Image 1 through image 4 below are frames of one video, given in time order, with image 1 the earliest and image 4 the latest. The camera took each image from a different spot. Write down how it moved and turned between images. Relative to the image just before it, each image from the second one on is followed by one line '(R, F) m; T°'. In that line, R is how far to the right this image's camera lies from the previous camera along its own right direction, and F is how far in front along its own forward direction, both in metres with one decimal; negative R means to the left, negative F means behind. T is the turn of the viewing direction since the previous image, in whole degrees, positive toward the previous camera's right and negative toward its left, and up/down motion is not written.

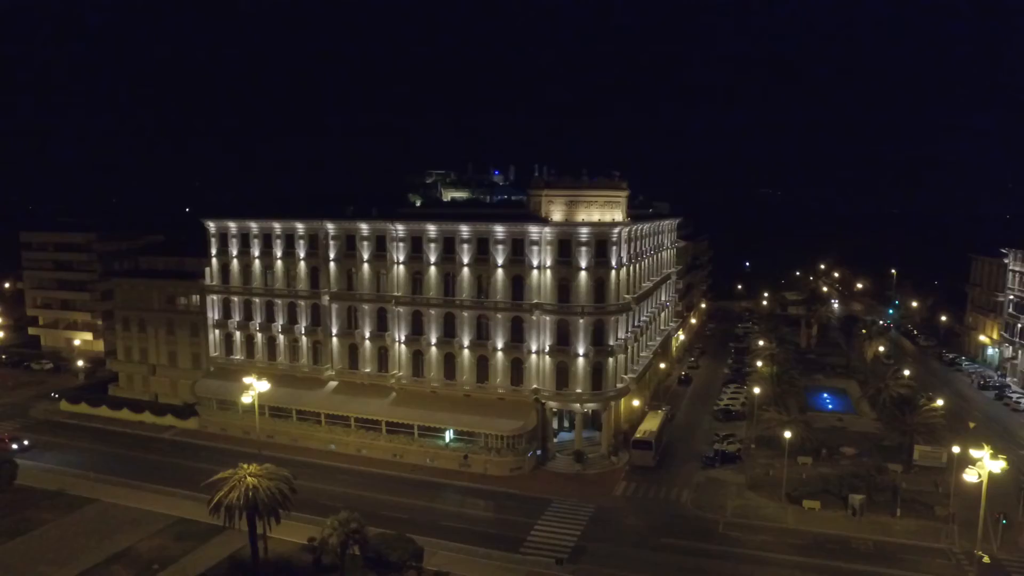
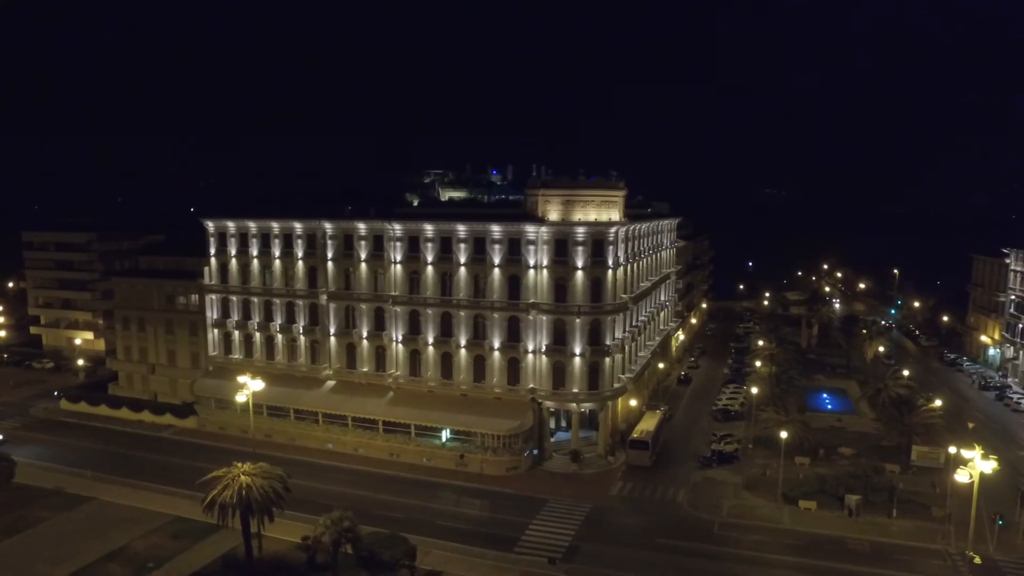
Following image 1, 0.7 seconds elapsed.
(+0.6, 0.0) m; 0°
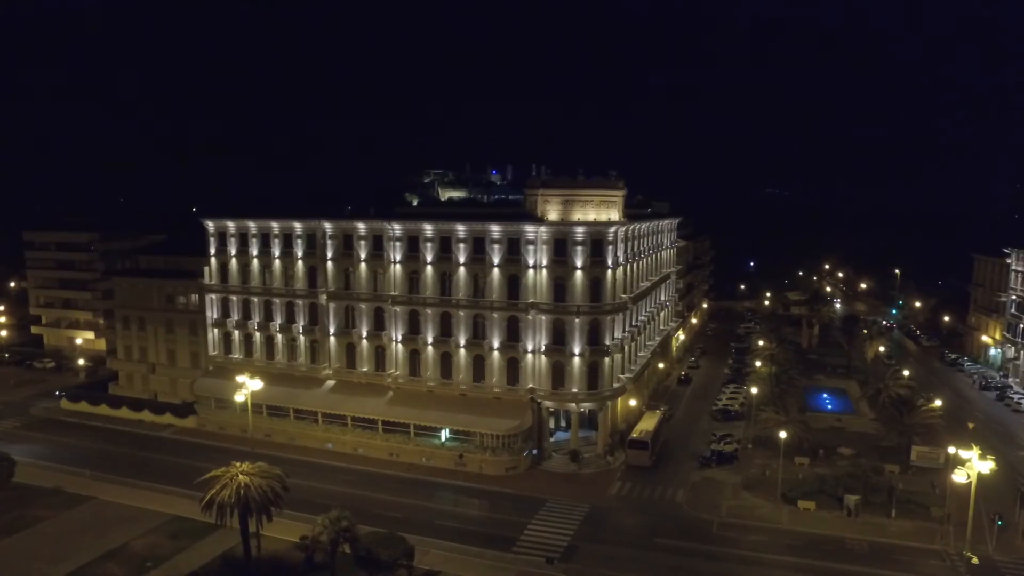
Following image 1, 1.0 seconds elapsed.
(+0.2, 0.0) m; 0°
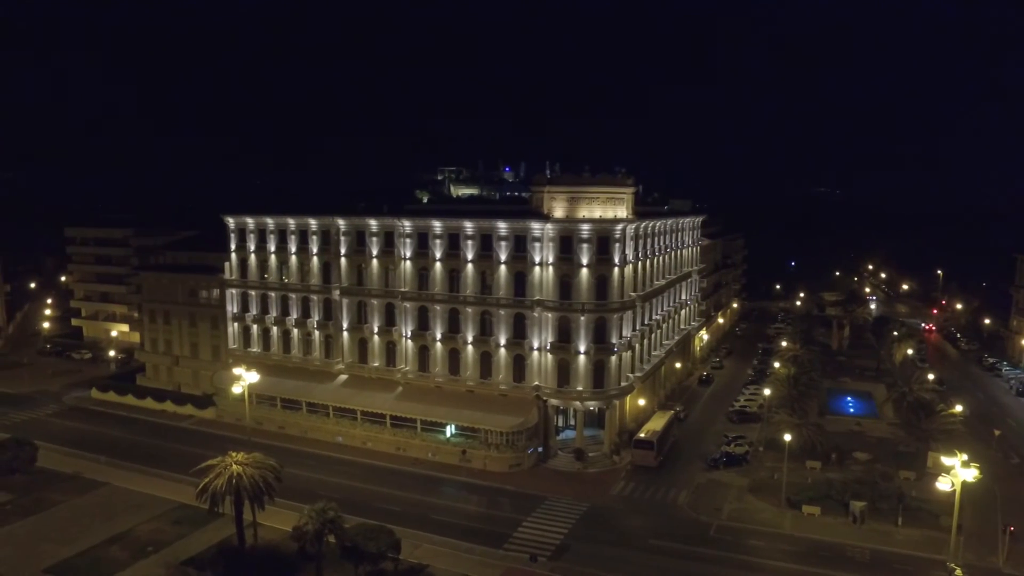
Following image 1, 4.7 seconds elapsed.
(+2.8, +0.1) m; -3°
